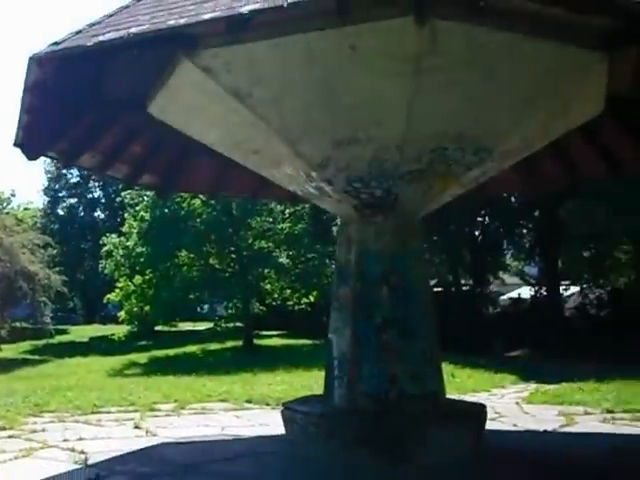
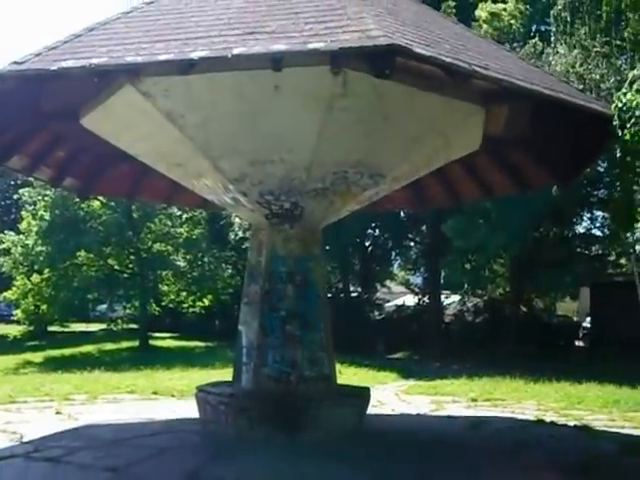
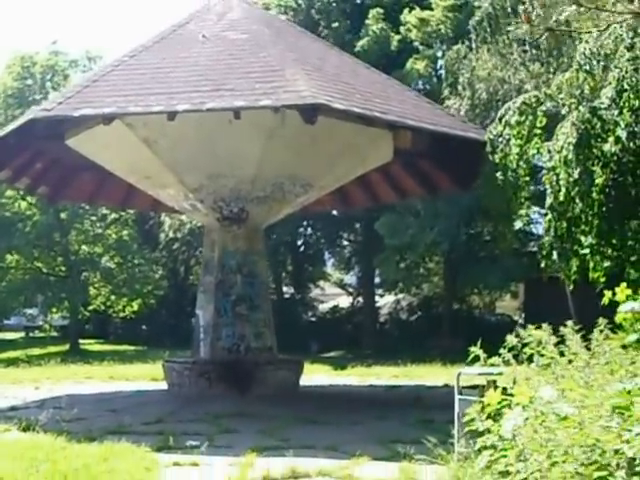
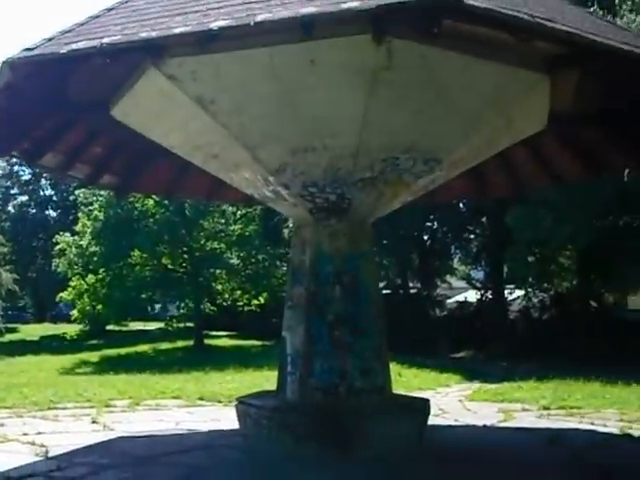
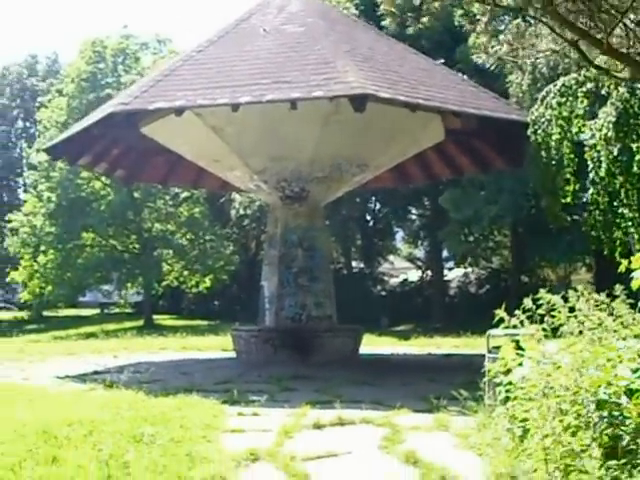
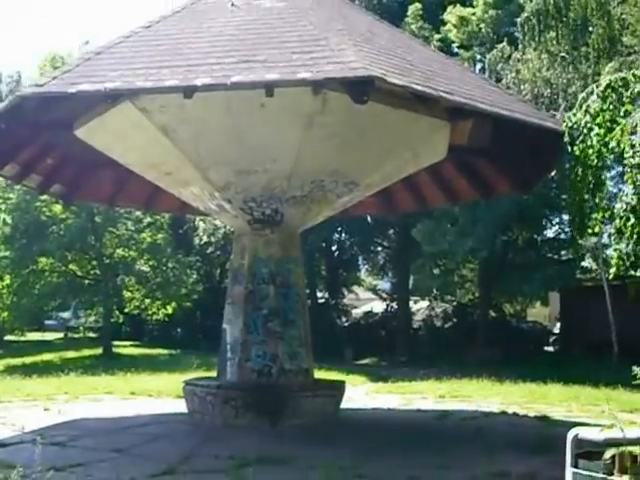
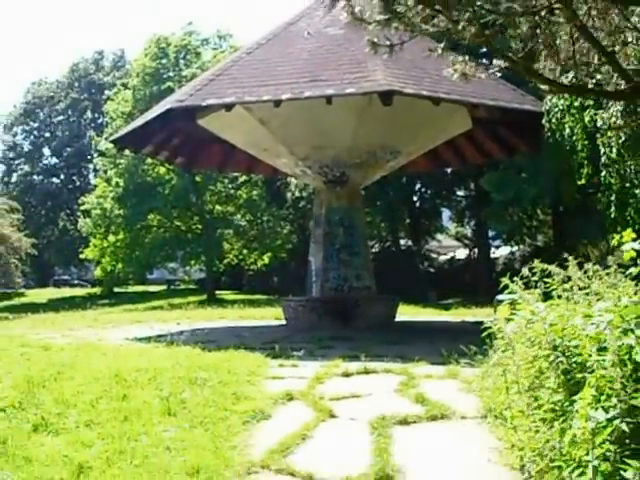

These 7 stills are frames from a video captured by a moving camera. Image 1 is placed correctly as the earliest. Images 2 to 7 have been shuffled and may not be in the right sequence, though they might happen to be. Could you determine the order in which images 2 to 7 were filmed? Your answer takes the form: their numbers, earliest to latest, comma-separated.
4, 2, 6, 3, 5, 7
